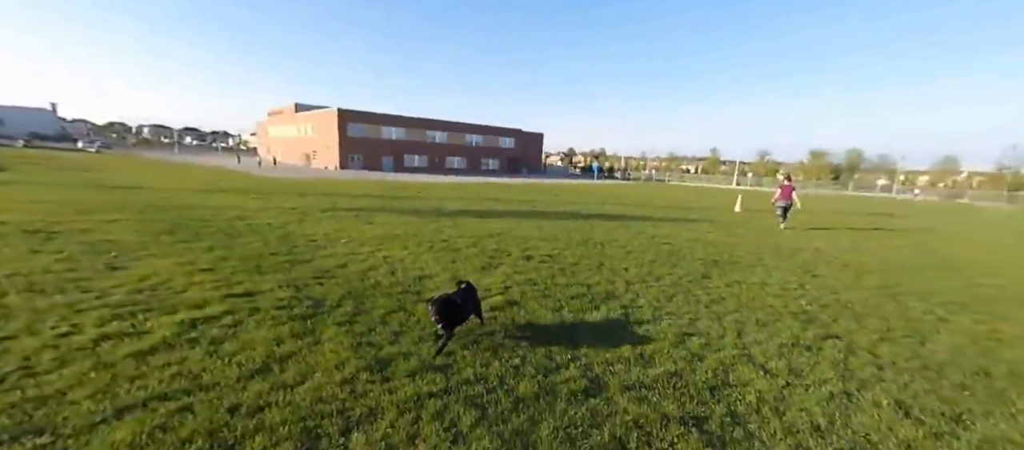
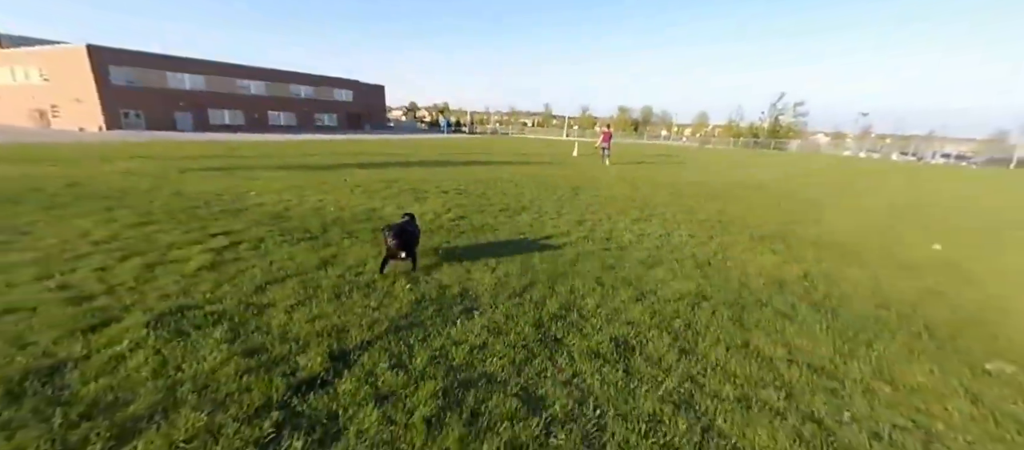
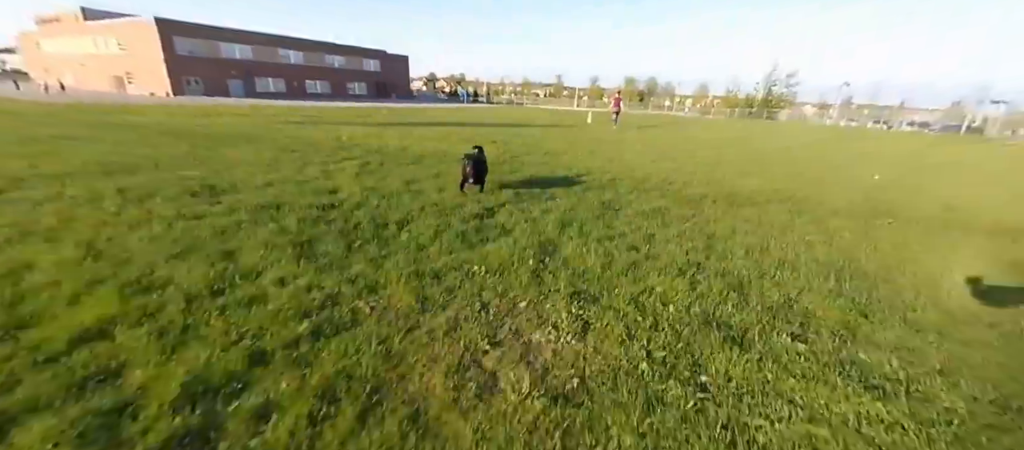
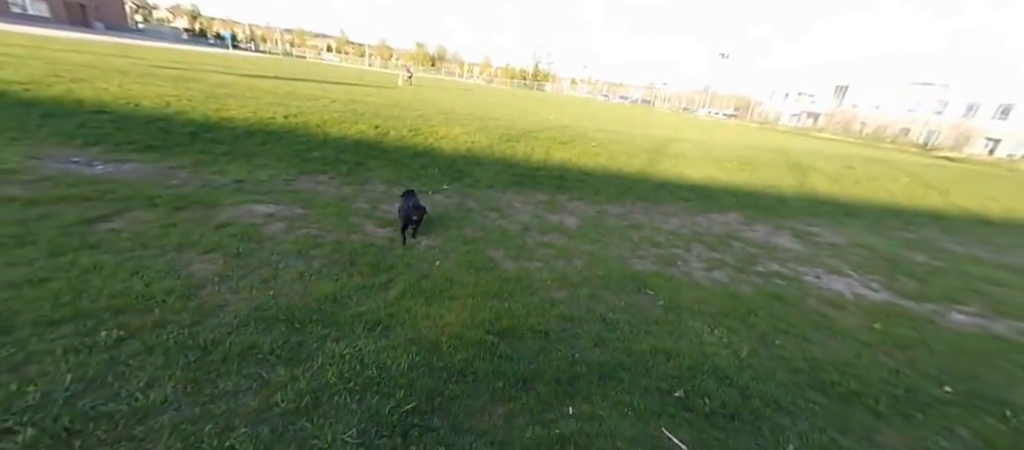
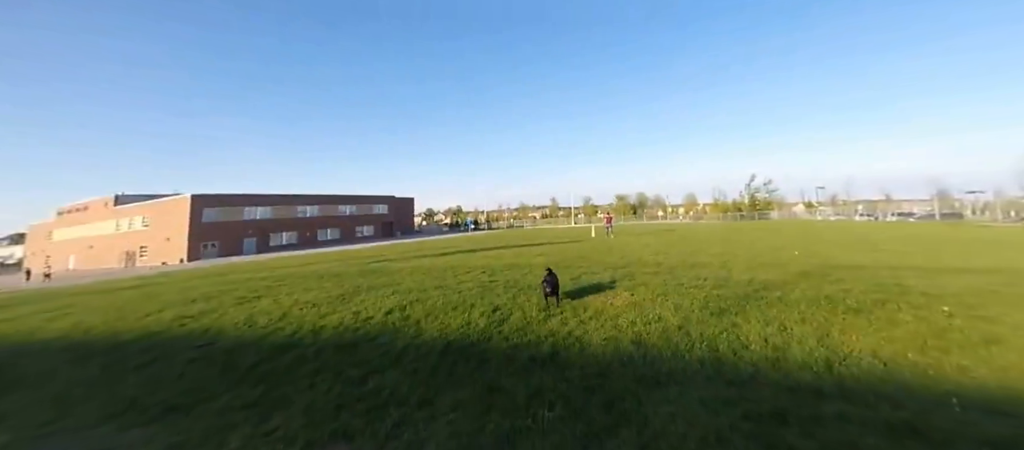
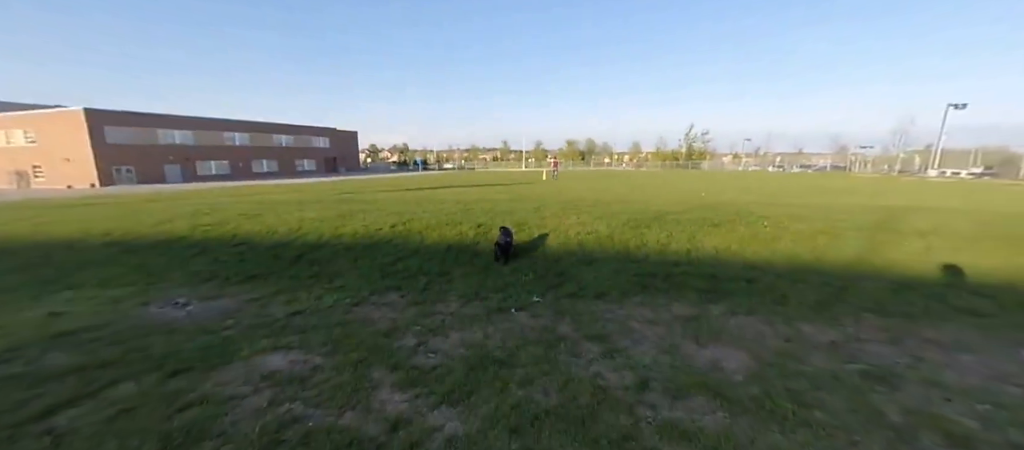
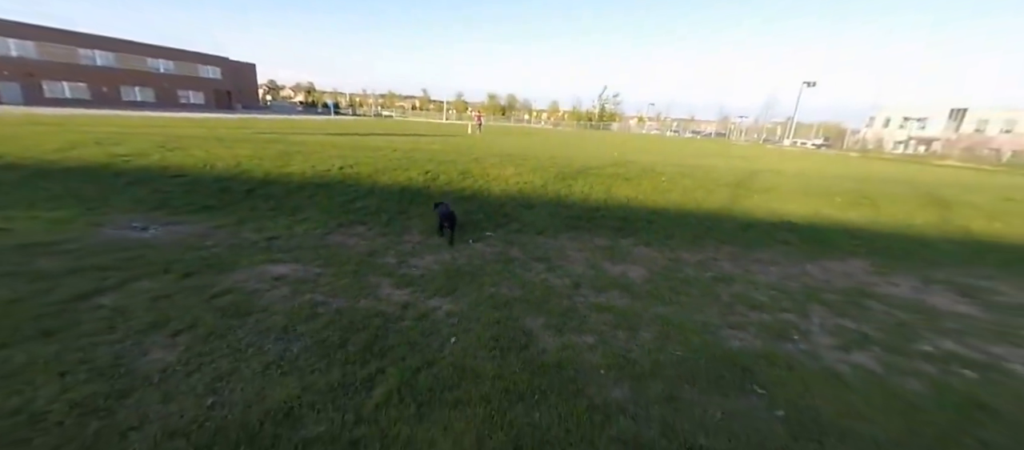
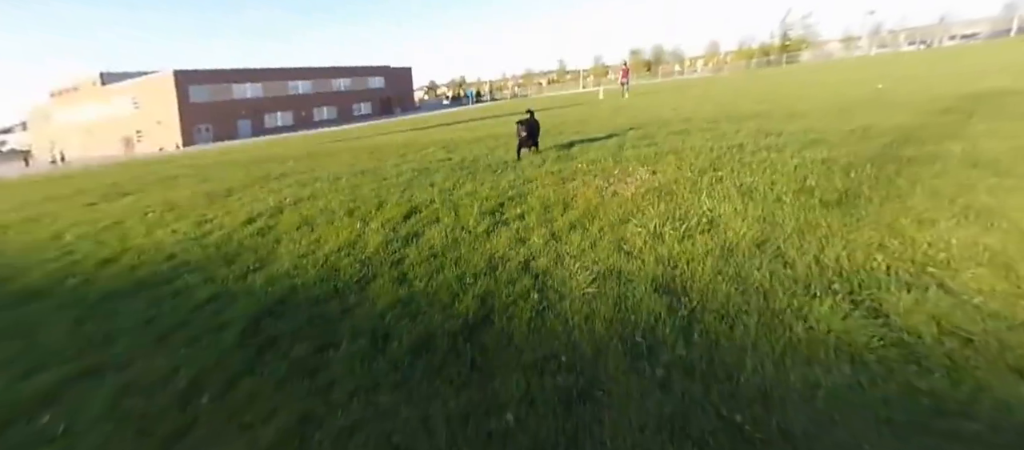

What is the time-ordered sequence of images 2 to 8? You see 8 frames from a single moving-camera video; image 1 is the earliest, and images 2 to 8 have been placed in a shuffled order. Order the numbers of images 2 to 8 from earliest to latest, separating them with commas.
2, 3, 8, 5, 6, 7, 4
